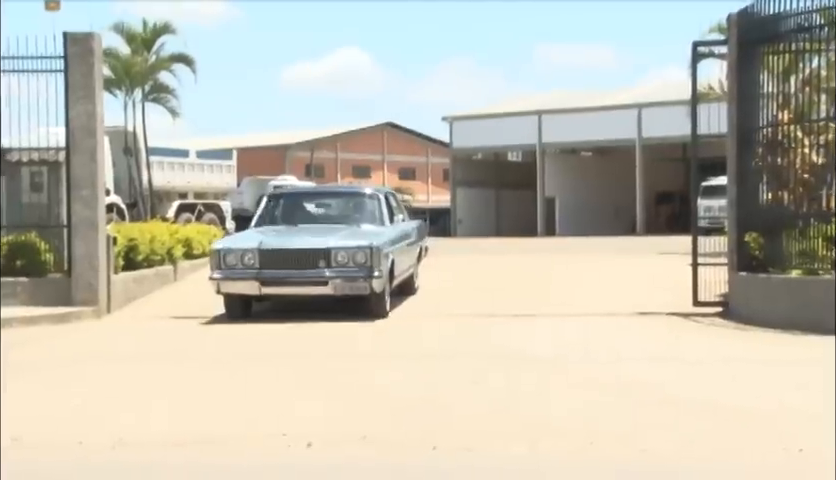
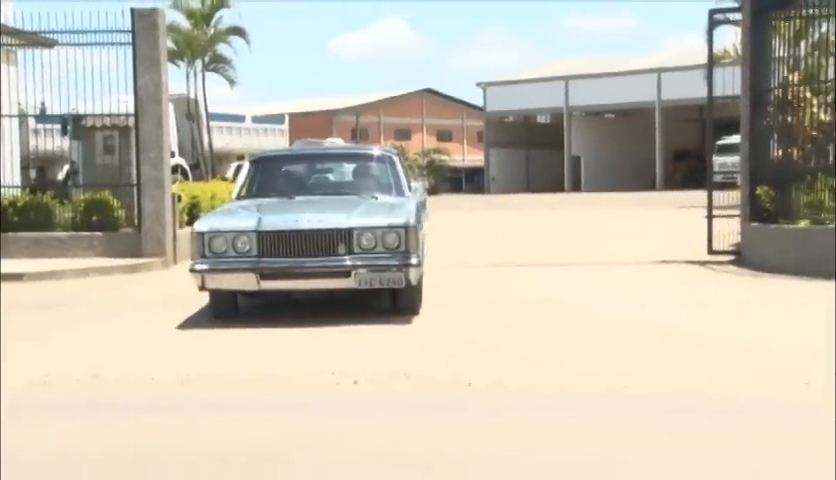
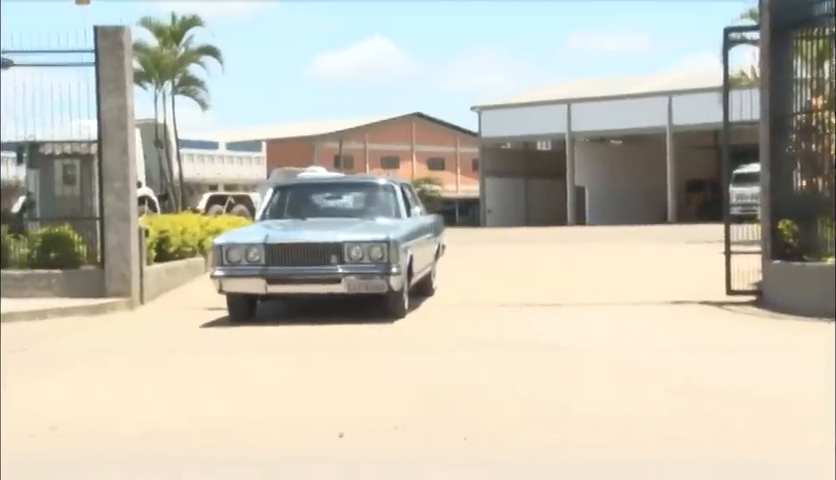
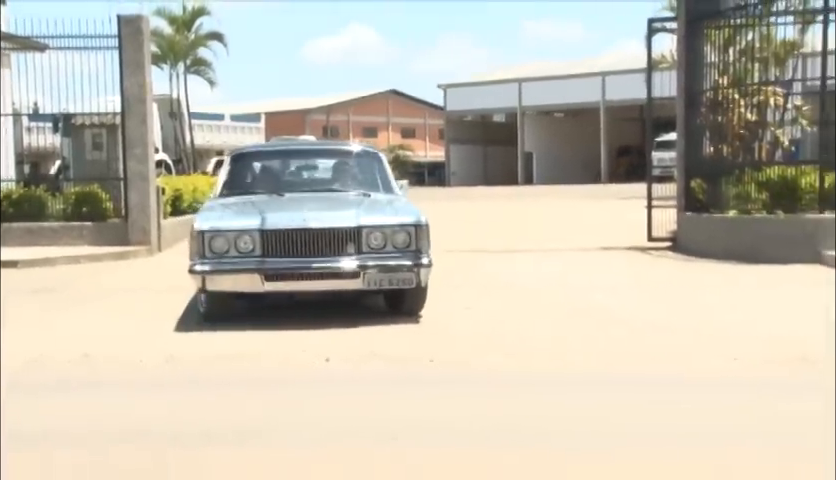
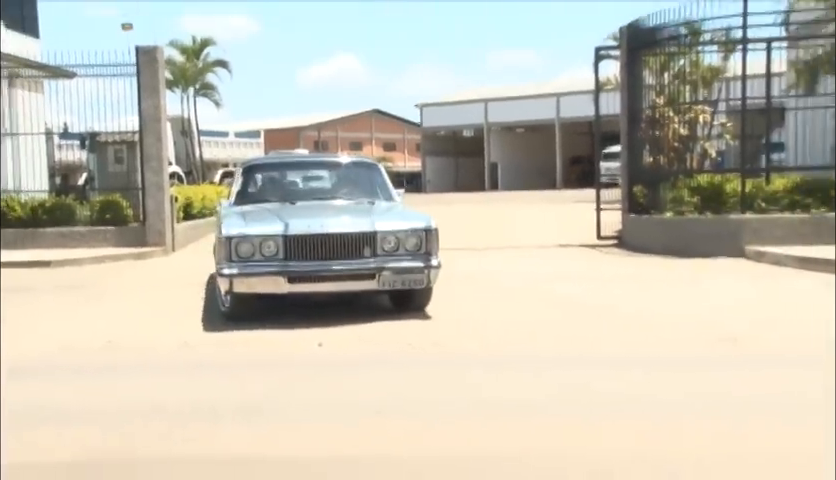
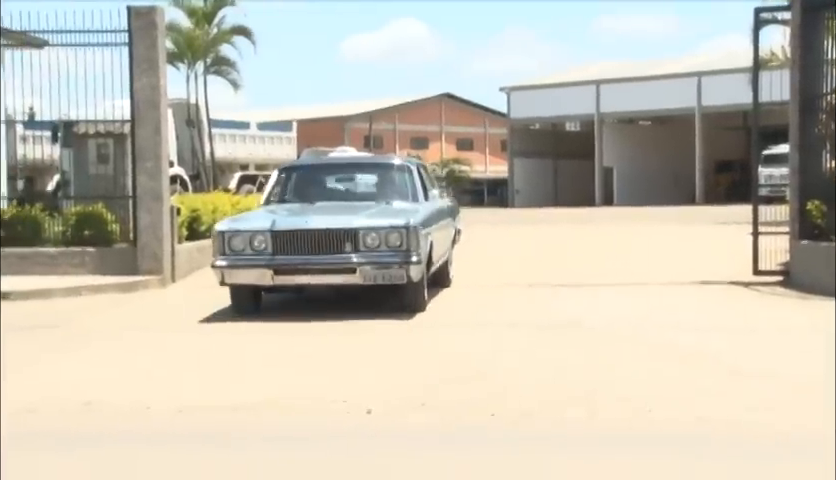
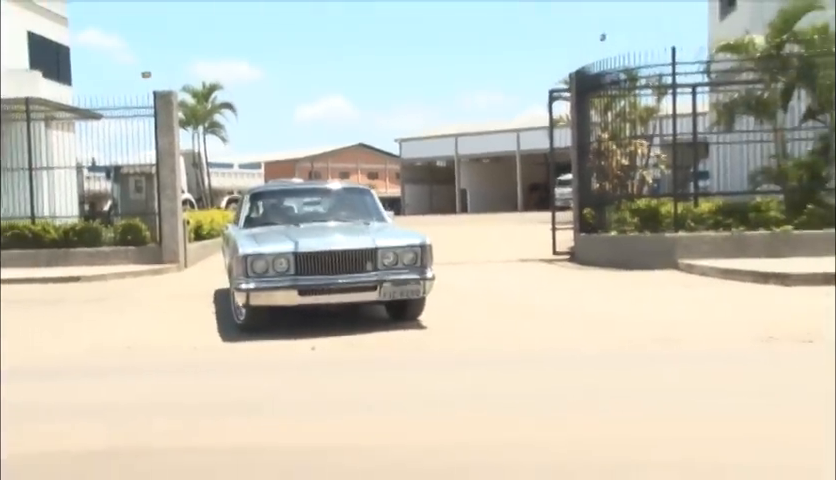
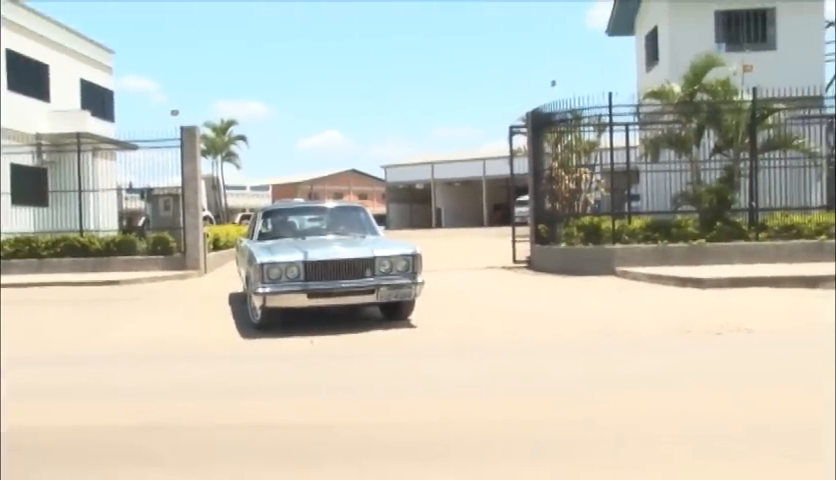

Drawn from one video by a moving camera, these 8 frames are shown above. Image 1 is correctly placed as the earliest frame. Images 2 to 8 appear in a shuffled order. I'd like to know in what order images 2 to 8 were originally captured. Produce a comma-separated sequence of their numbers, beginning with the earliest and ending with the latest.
3, 6, 2, 4, 5, 7, 8
